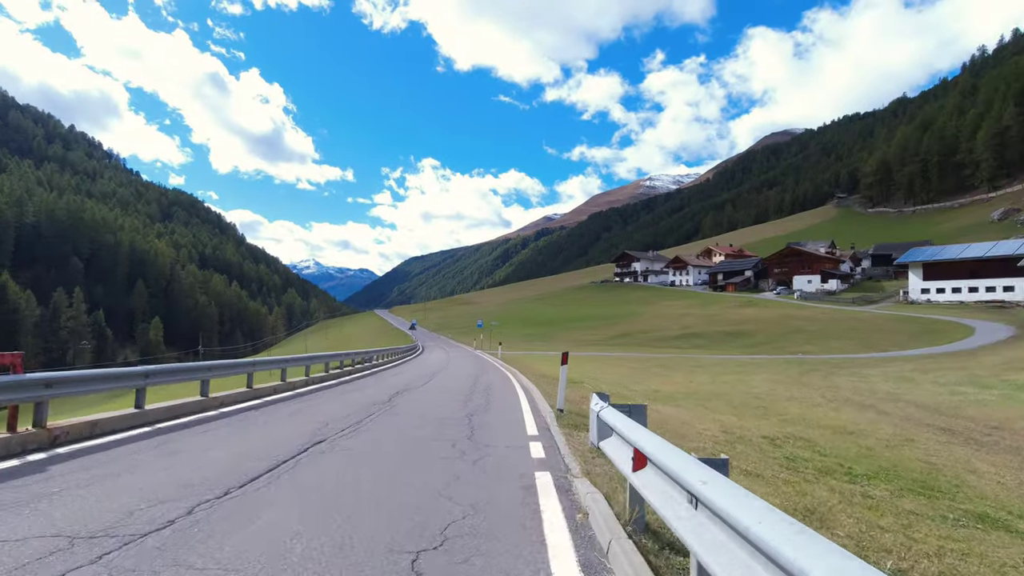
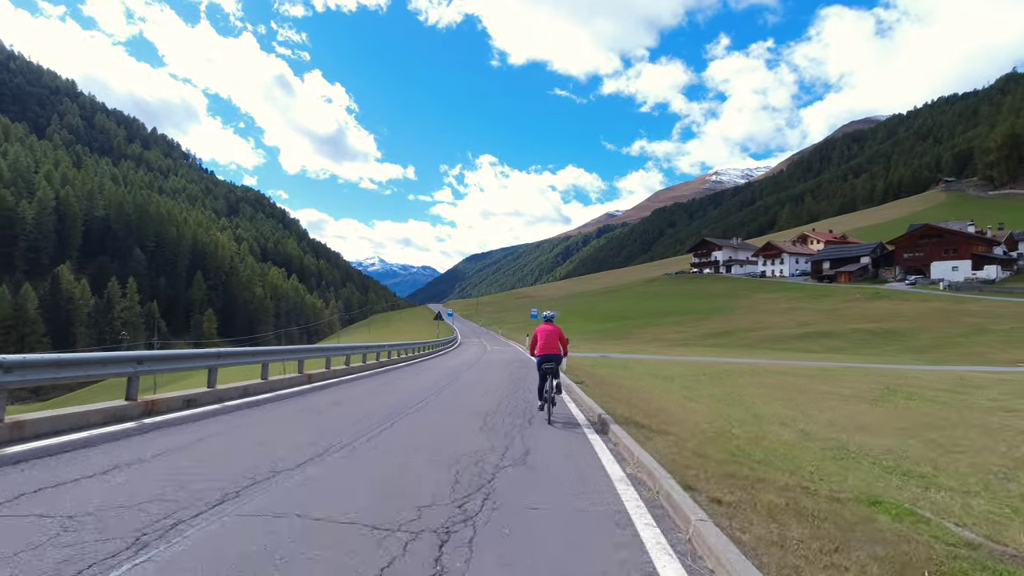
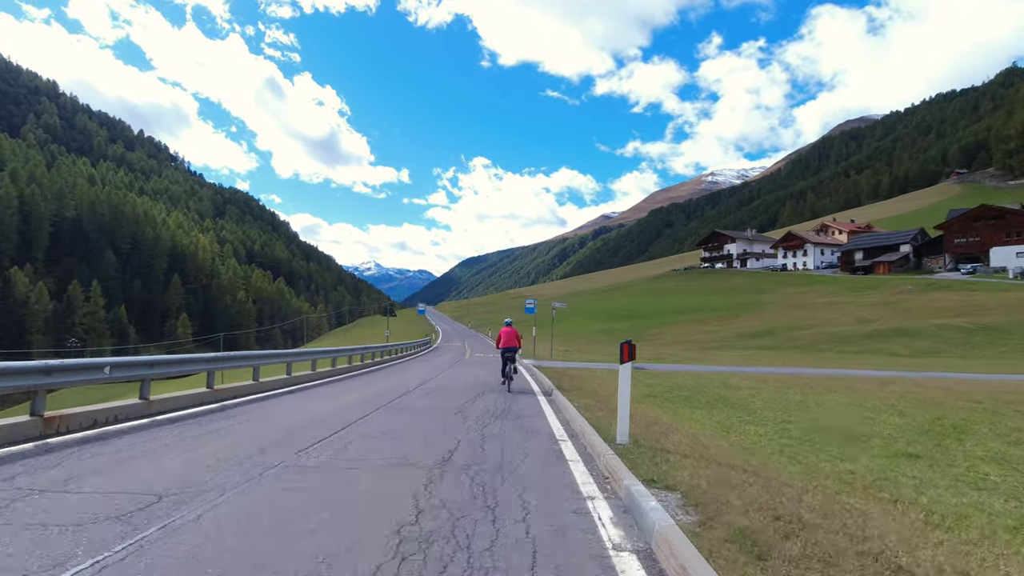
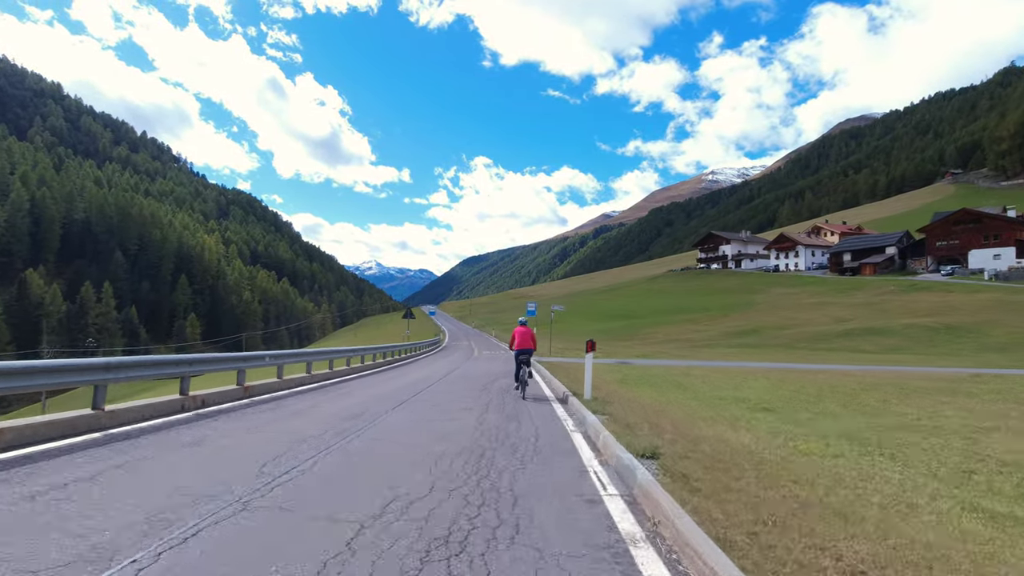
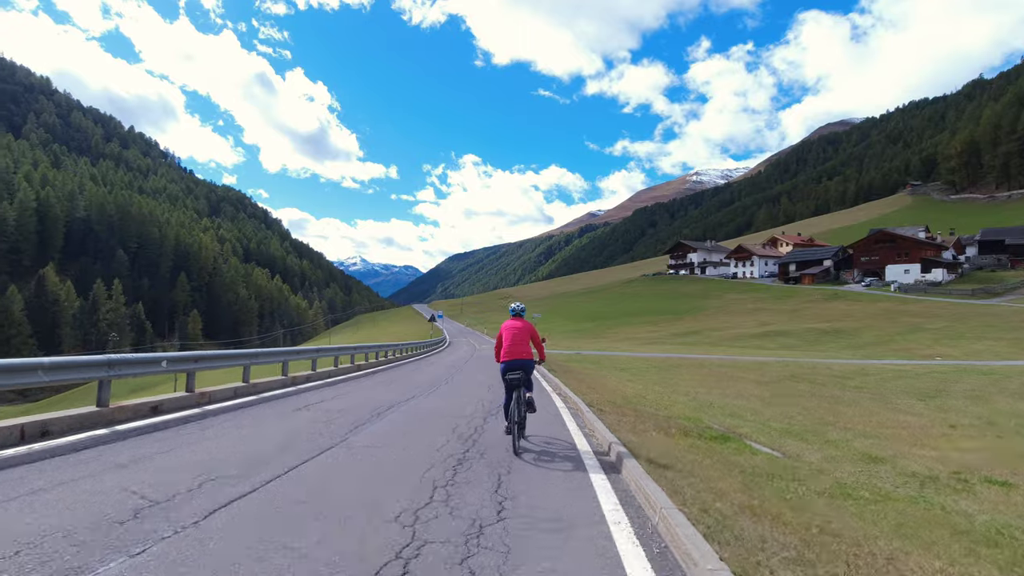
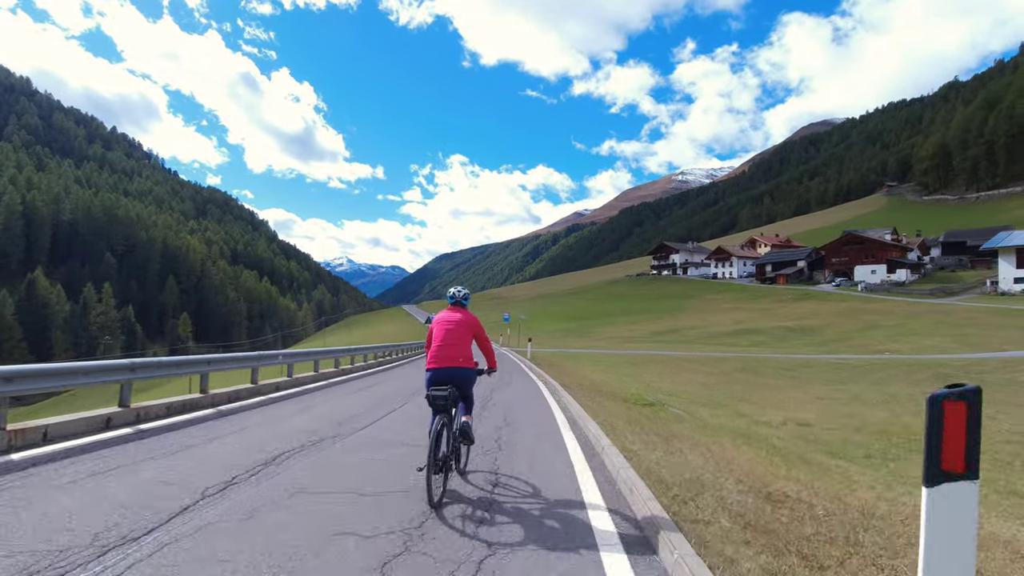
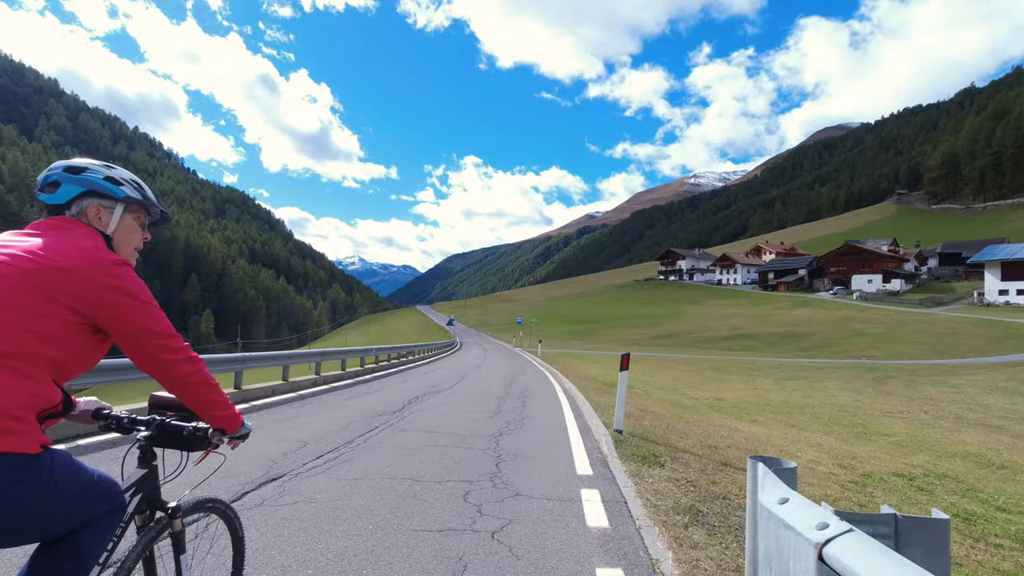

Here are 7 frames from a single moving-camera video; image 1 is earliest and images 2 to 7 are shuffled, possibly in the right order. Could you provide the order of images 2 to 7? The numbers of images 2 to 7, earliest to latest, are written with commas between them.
7, 6, 5, 2, 4, 3
